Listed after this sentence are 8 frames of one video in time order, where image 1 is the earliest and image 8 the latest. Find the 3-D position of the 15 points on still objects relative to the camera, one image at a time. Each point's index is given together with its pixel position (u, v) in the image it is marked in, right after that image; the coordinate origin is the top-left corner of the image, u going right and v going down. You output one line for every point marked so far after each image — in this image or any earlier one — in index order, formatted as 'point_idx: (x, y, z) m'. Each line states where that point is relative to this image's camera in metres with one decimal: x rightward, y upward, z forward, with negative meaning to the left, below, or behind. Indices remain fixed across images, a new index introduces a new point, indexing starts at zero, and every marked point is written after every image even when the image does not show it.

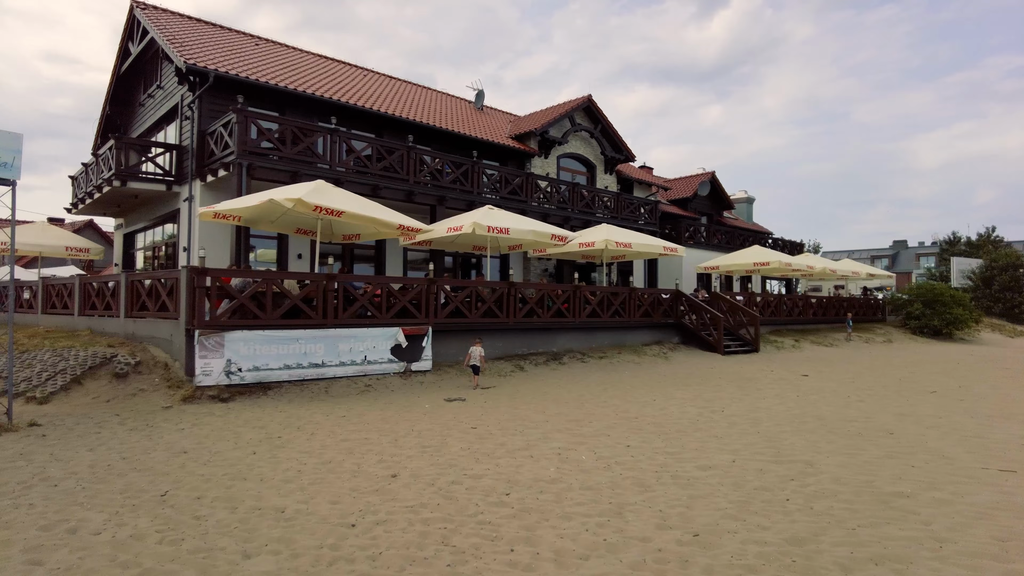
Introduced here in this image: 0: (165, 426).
0: (-3.9, -1.5, +7.5) m
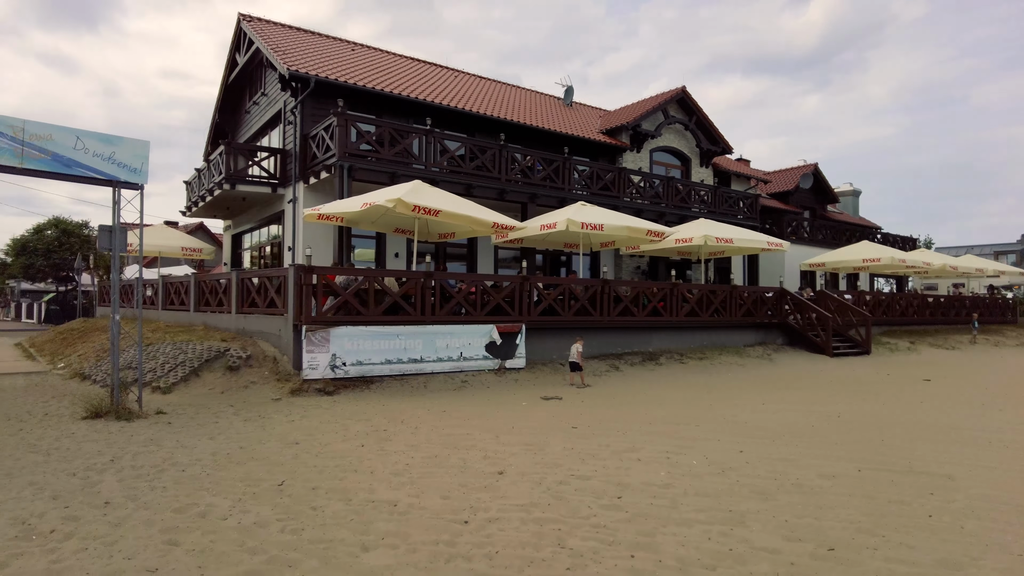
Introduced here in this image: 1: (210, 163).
0: (-2.8, -1.5, +7.8) m
1: (-7.2, +3.0, +15.9) m
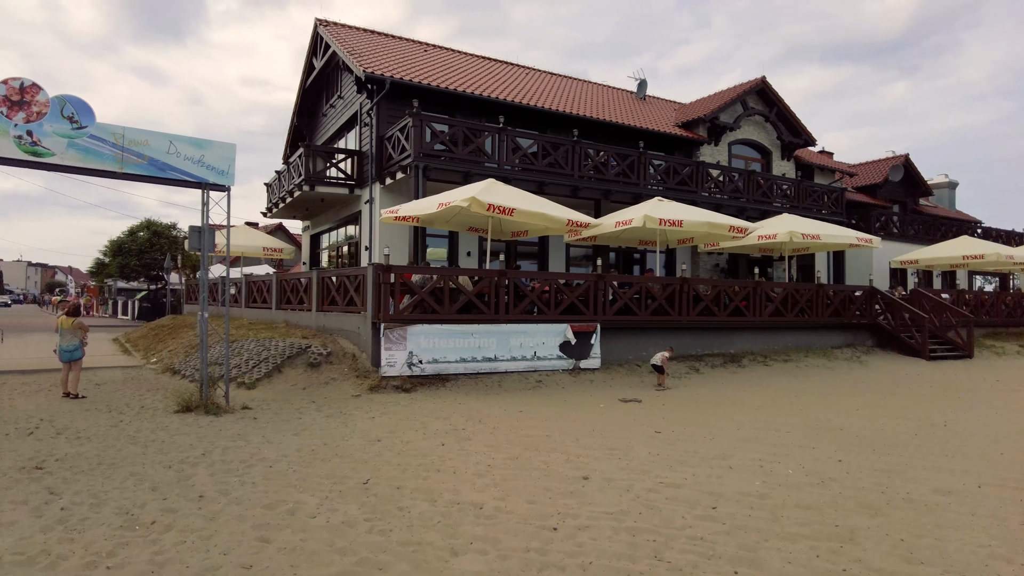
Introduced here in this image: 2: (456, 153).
0: (-1.8, -1.5, +7.8) m
1: (-5.5, +3.0, +16.4) m
2: (-1.1, +2.6, +12.6) m
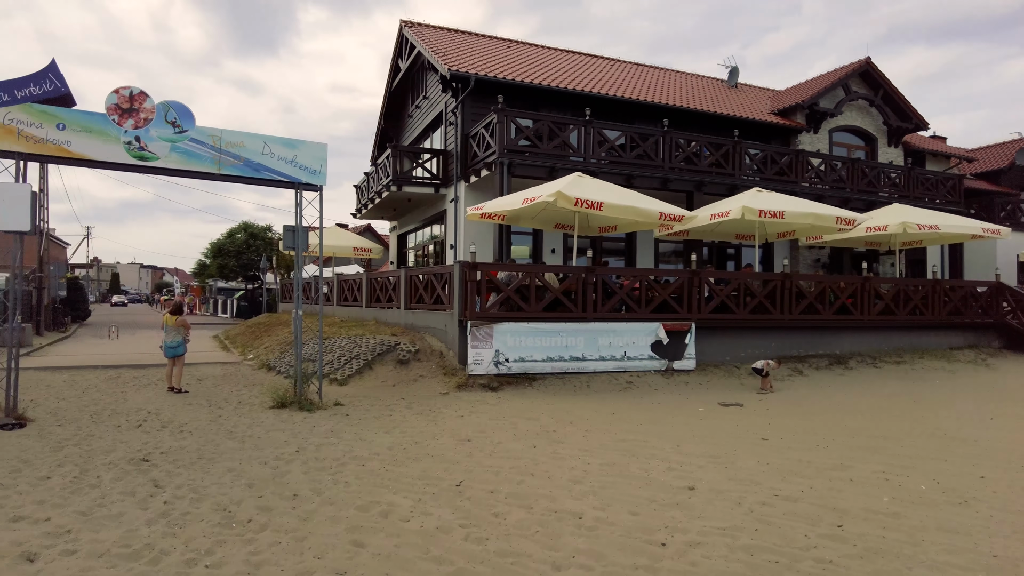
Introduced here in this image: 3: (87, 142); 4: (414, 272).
0: (-0.8, -1.5, +7.7) m
1: (-3.4, +3.1, +16.6) m
2: (+0.5, +2.6, +12.4) m
3: (-4.6, +1.6, +7.1) m
4: (-1.8, +0.3, +11.9) m
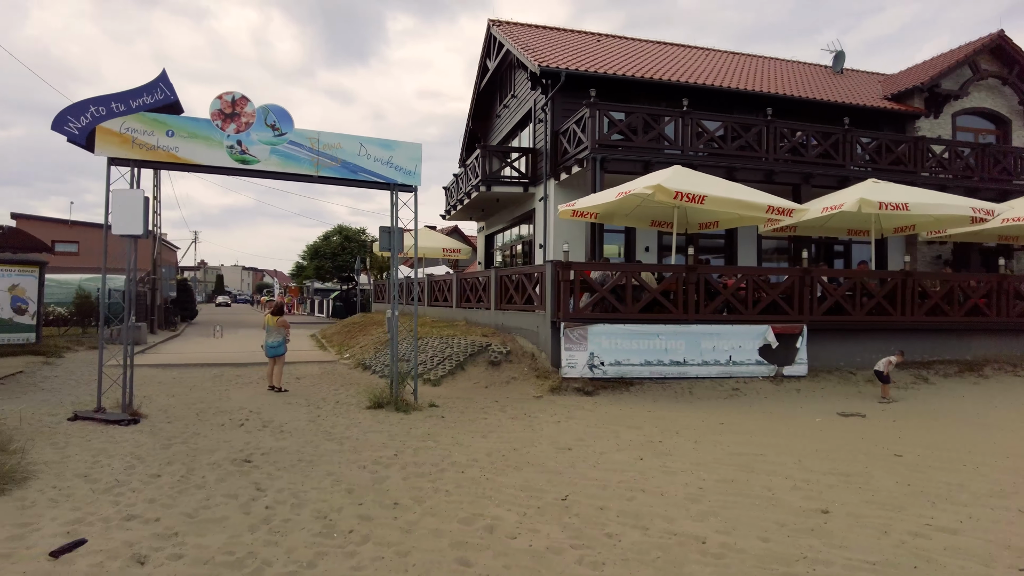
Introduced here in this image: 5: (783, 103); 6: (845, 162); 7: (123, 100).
0: (+0.3, -1.5, +7.5) m
1: (-1.2, +3.1, +16.6) m
2: (+2.2, +2.6, +11.9) m
3: (-3.5, +1.5, +7.3) m
4: (-0.1, +0.3, +11.7) m
5: (+5.6, +3.8, +13.6) m
6: (+6.4, +2.4, +12.8) m
7: (-4.1, +2.0, +7.0) m
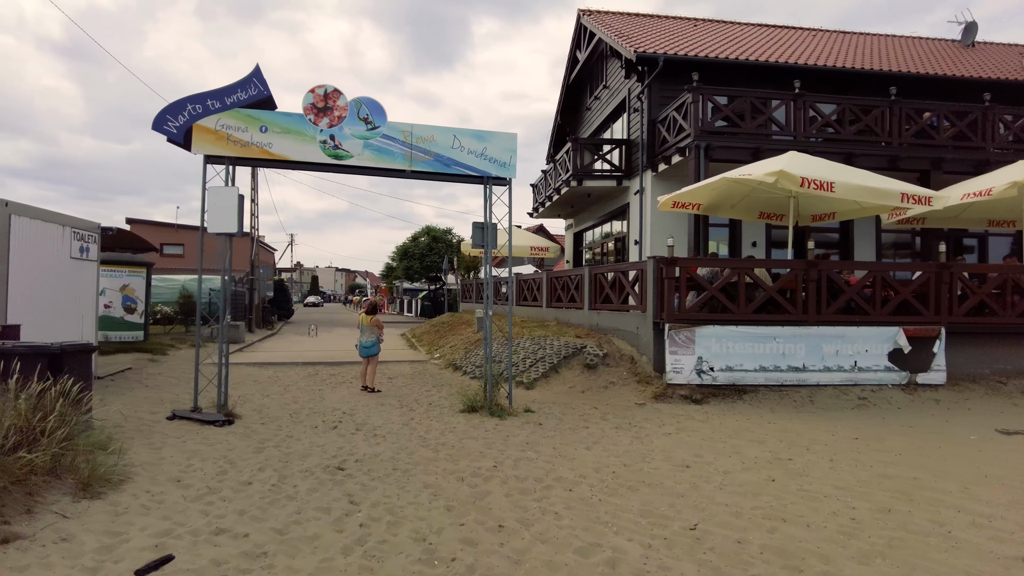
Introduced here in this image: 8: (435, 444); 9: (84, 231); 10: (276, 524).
0: (+1.4, -1.4, +6.8) m
1: (+1.1, +3.1, +16.1) m
2: (+3.8, +2.7, +11.0) m
3: (-2.4, +1.6, +7.2) m
4: (+1.5, +0.3, +11.1) m
5: (+7.3, +3.8, +12.3) m
6: (+8.1, +2.5, +11.4) m
7: (-3.1, +2.0, +7.0) m
8: (-0.7, -1.4, +6.0) m
9: (-5.9, +0.8, +9.1) m
10: (-1.4, -1.4, +3.9) m
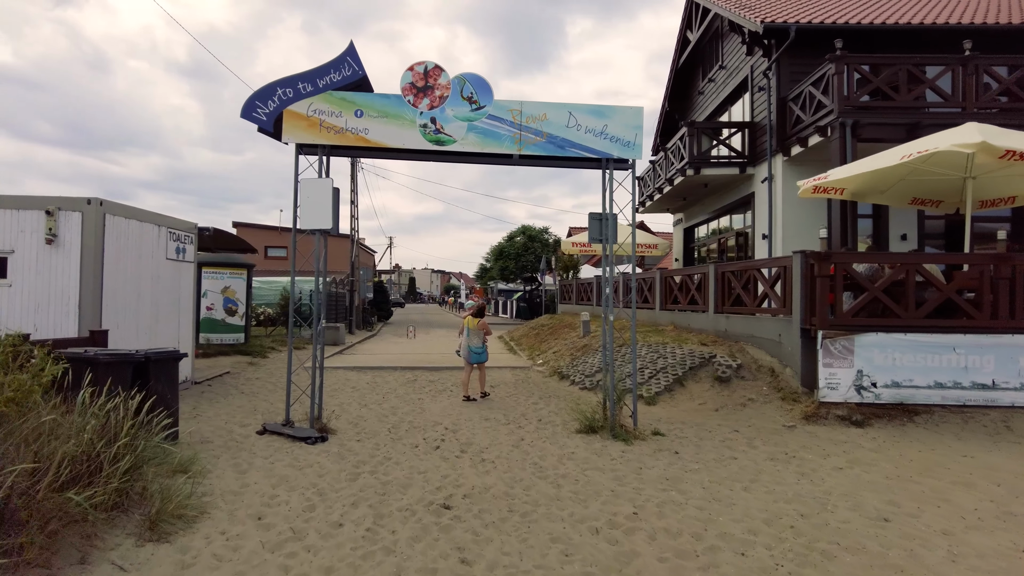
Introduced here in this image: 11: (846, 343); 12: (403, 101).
0: (+2.5, -1.4, +5.6) m
1: (+3.4, +3.1, +14.8) m
2: (+5.5, +2.7, +9.4) m
3: (-1.3, +1.6, +6.4) m
4: (+3.2, +0.3, +9.8) m
5: (+9.1, +3.9, +10.1) m
6: (+9.8, +2.5, +9.1) m
7: (-1.9, +2.0, +6.3) m
8: (+0.3, -1.4, +5.0) m
9: (-4.4, +0.8, +8.8) m
10: (-0.6, -1.4, +3.0) m
11: (+3.6, -0.6, +7.1) m
12: (-1.1, +1.8, +6.4) m
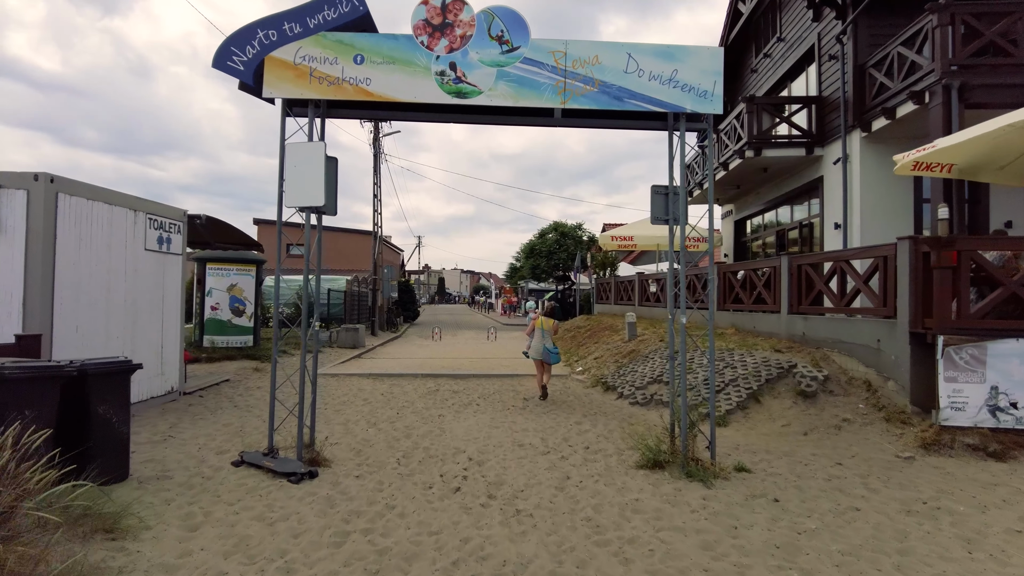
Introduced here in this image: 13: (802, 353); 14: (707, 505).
0: (+2.8, -1.4, +4.0) m
1: (+4.1, +3.1, +13.2) m
2: (+5.9, +2.7, +7.7) m
3: (-0.9, +1.6, +5.1) m
4: (+3.6, +0.3, +8.2) m
5: (+9.6, +3.9, +8.3) m
6: (+10.2, +2.5, +7.3) m
7: (-1.6, +2.0, +5.0) m
8: (+0.6, -1.4, +3.6) m
9: (-4.0, +0.8, +7.6) m
10: (-0.5, -1.3, +1.6) m
11: (+4.0, -0.5, +5.6) m
12: (-0.8, +1.9, +5.1) m
13: (+3.4, -0.8, +7.8) m
14: (+1.2, -1.4, +4.2) m
